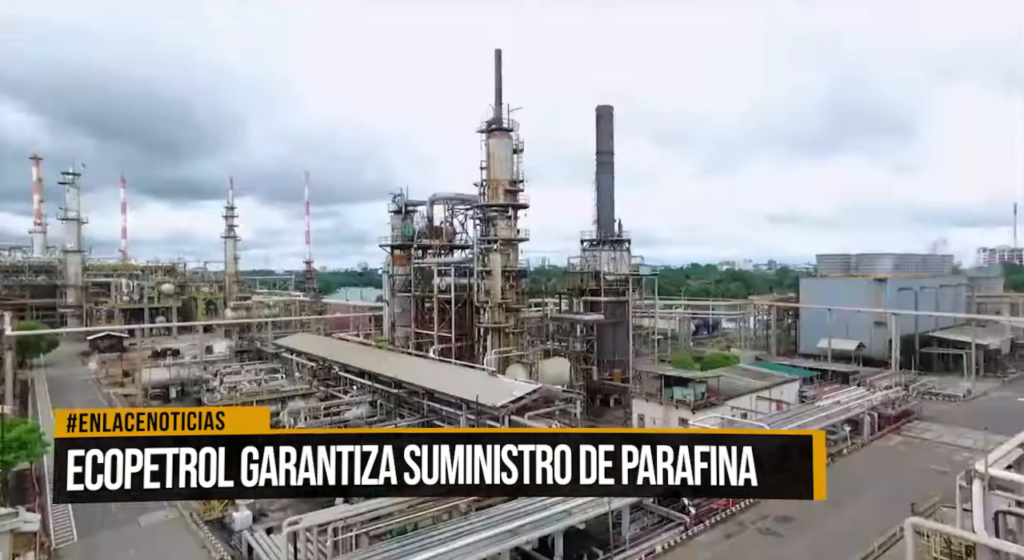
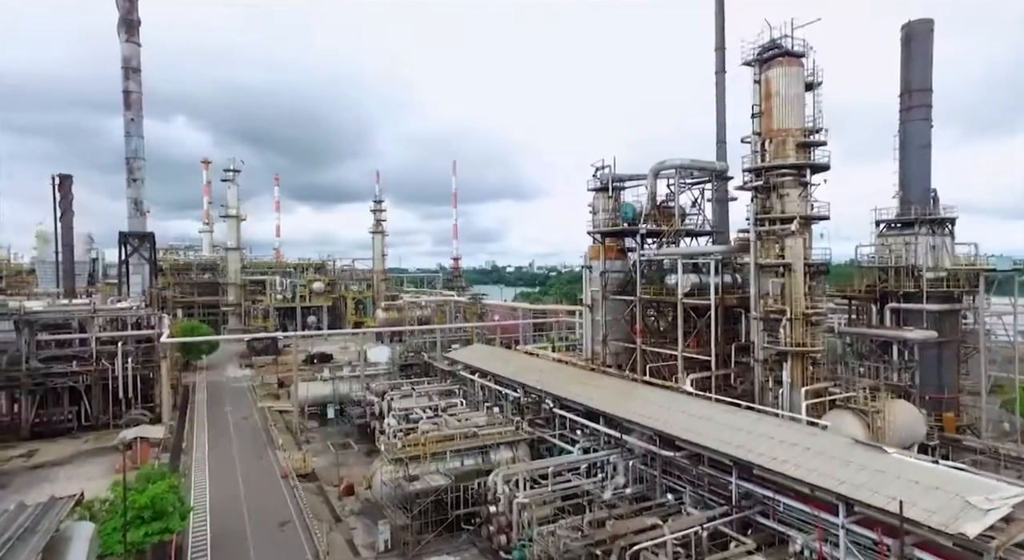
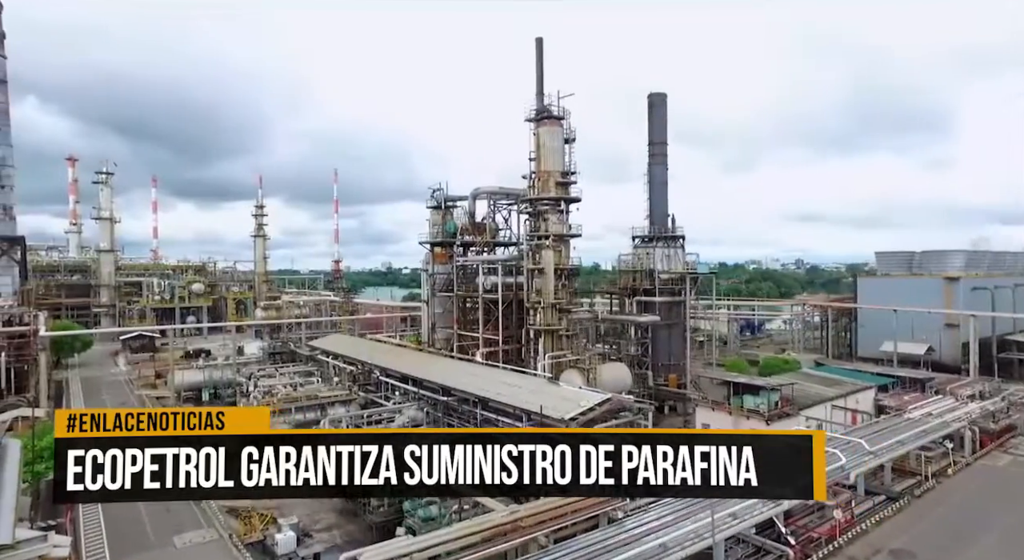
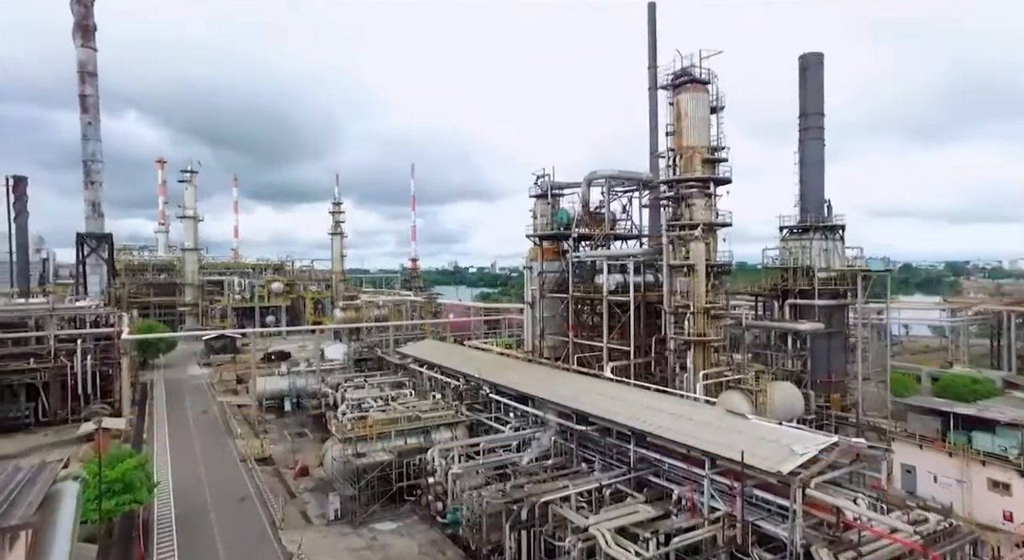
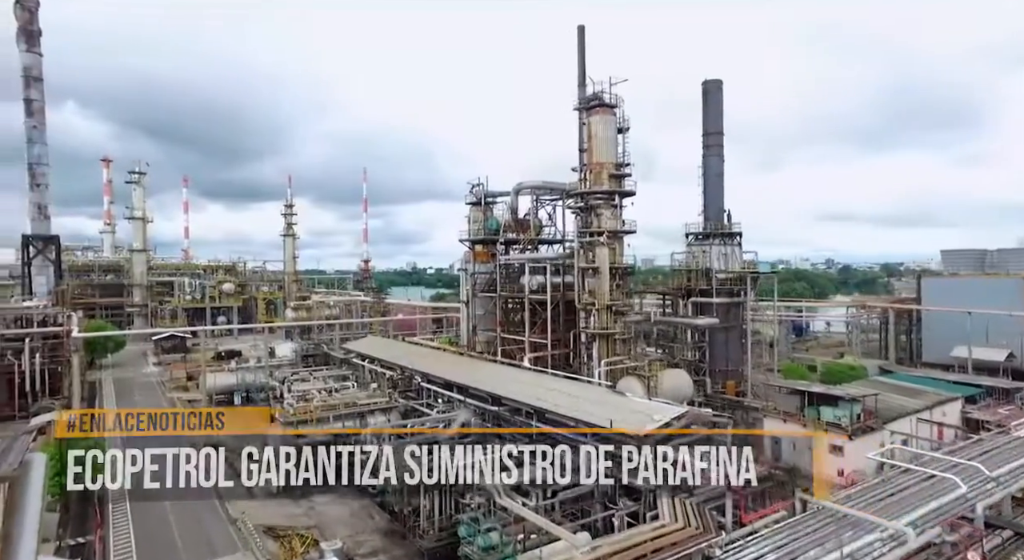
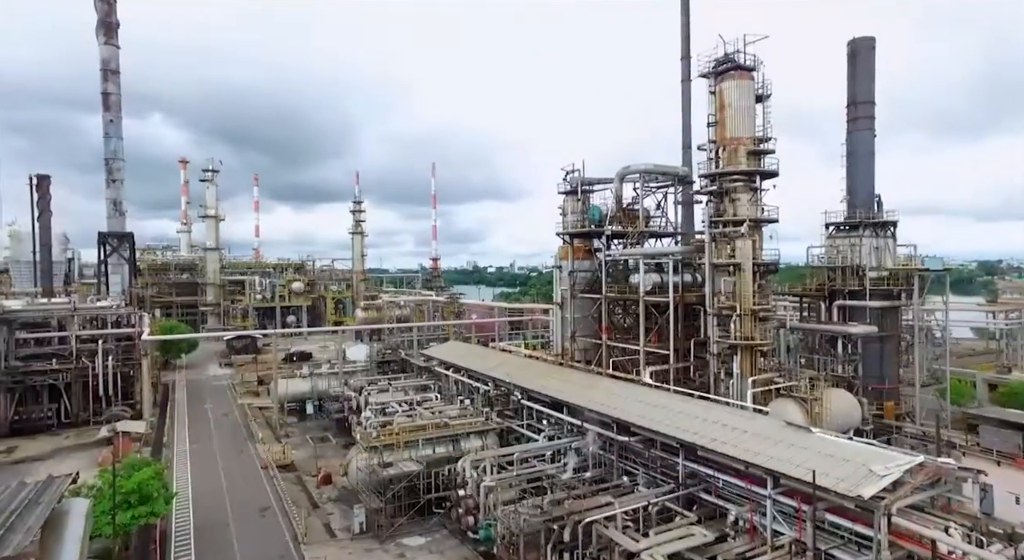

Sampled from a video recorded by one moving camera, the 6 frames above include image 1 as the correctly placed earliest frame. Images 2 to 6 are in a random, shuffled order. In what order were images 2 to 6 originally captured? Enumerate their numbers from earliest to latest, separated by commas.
3, 5, 4, 6, 2
